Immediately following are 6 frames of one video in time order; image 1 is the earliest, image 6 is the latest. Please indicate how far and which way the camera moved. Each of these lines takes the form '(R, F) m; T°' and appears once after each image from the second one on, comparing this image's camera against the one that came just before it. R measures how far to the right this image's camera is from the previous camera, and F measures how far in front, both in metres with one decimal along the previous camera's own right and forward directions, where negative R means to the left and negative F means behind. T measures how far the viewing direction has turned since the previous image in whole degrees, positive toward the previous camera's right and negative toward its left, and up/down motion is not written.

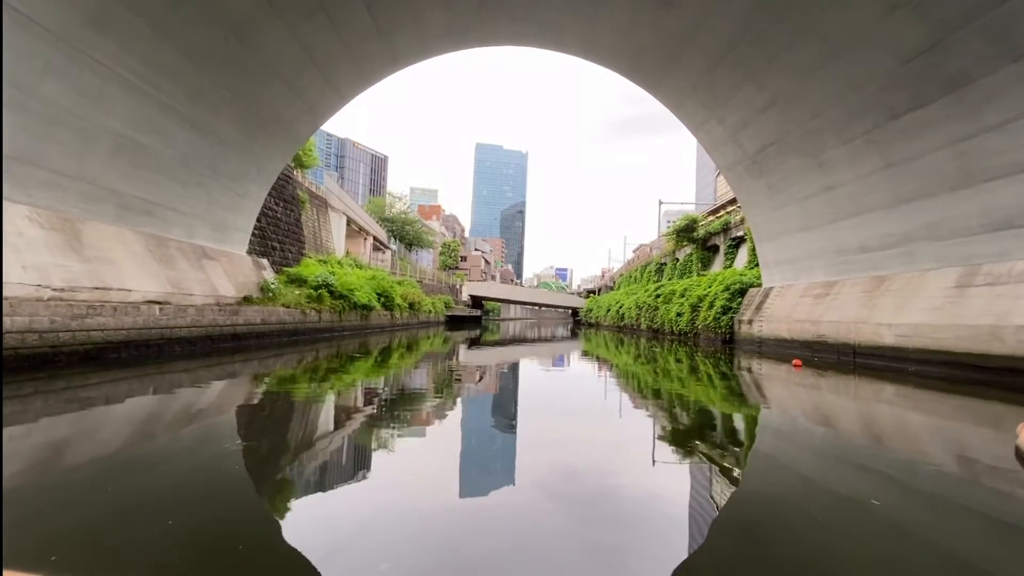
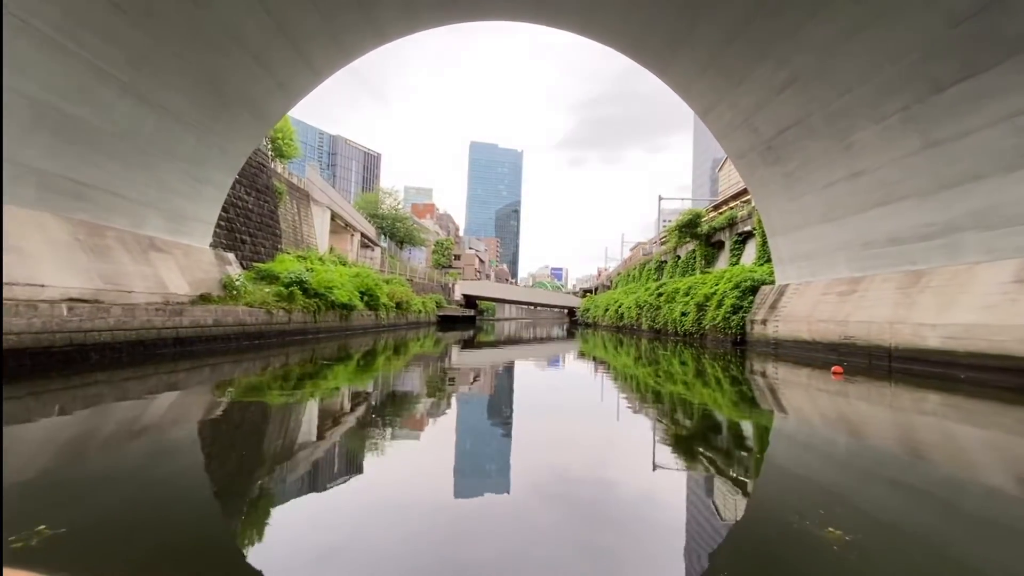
(0.0, +0.8) m; +1°
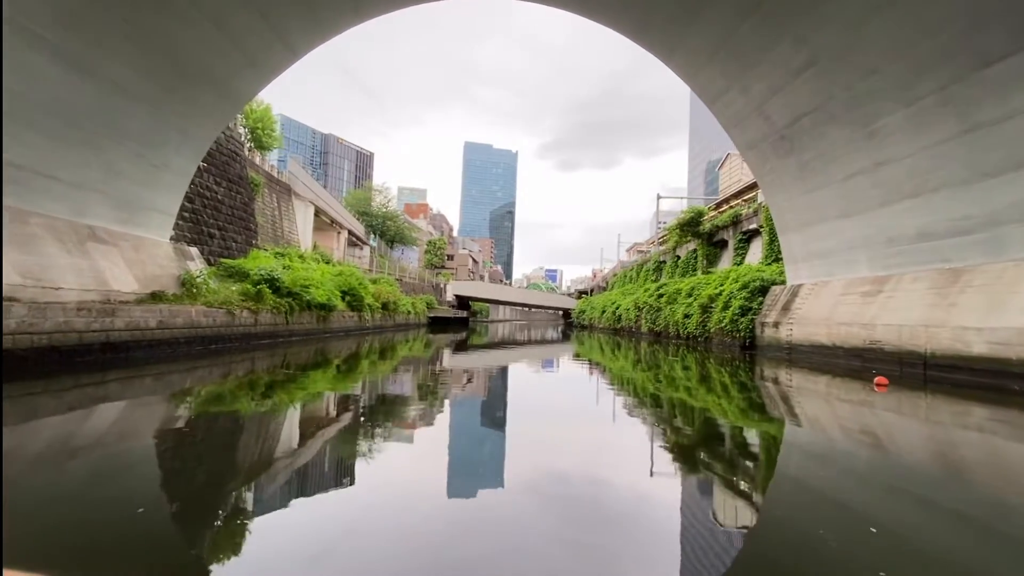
(0.0, +0.7) m; +1°
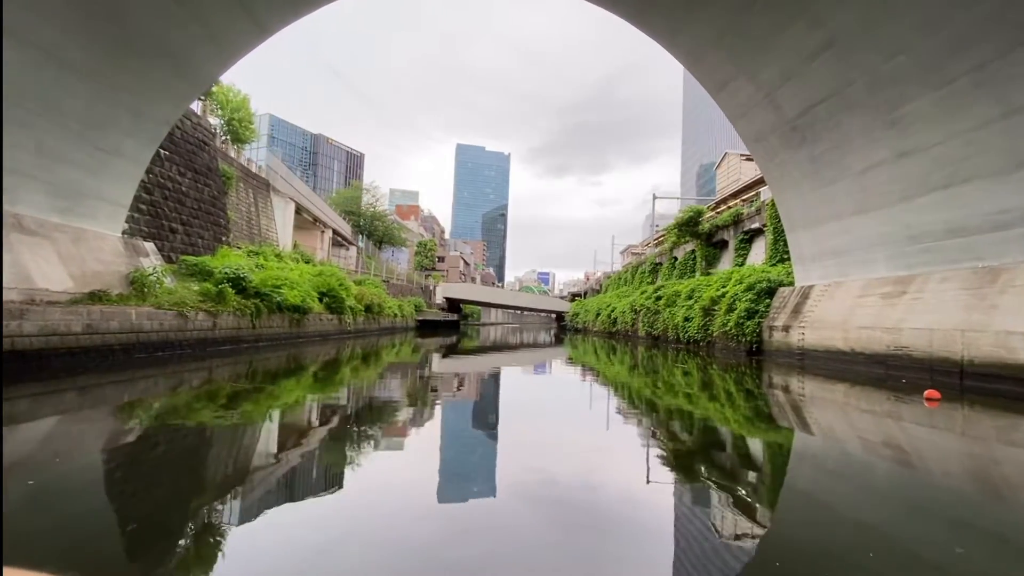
(0.0, +0.7) m; +1°
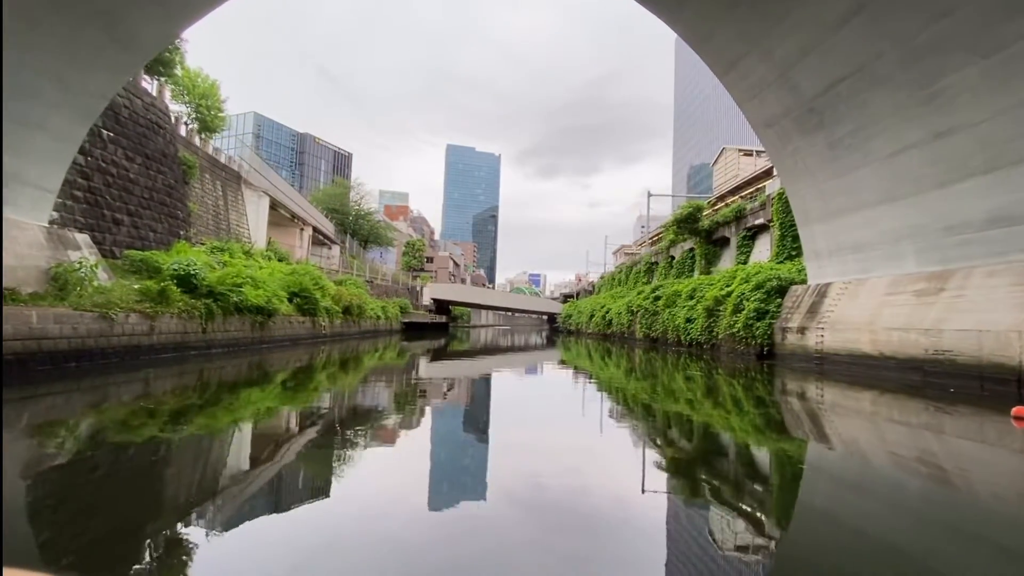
(0.0, +0.8) m; +1°
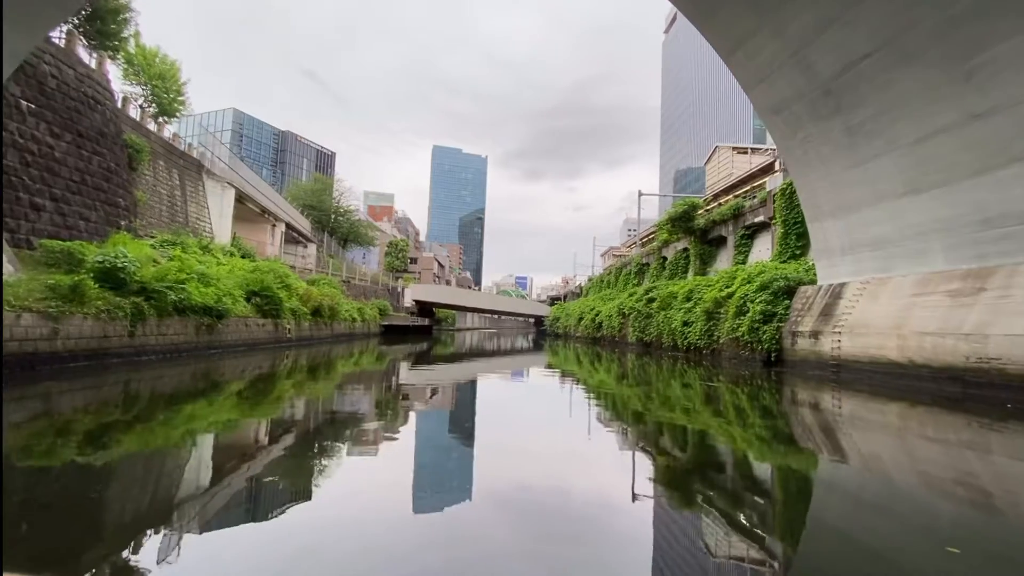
(0.0, +0.8) m; +2°
